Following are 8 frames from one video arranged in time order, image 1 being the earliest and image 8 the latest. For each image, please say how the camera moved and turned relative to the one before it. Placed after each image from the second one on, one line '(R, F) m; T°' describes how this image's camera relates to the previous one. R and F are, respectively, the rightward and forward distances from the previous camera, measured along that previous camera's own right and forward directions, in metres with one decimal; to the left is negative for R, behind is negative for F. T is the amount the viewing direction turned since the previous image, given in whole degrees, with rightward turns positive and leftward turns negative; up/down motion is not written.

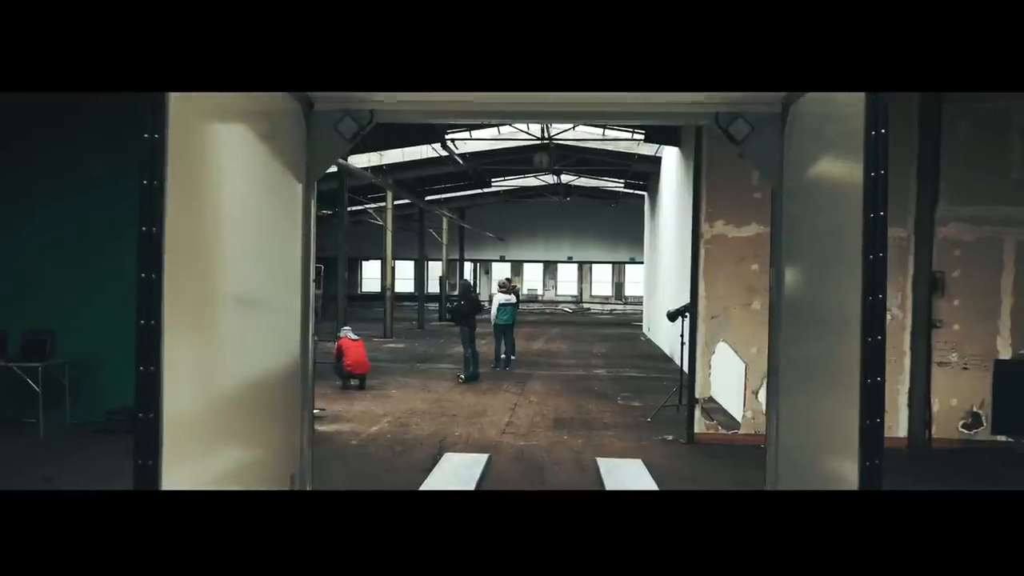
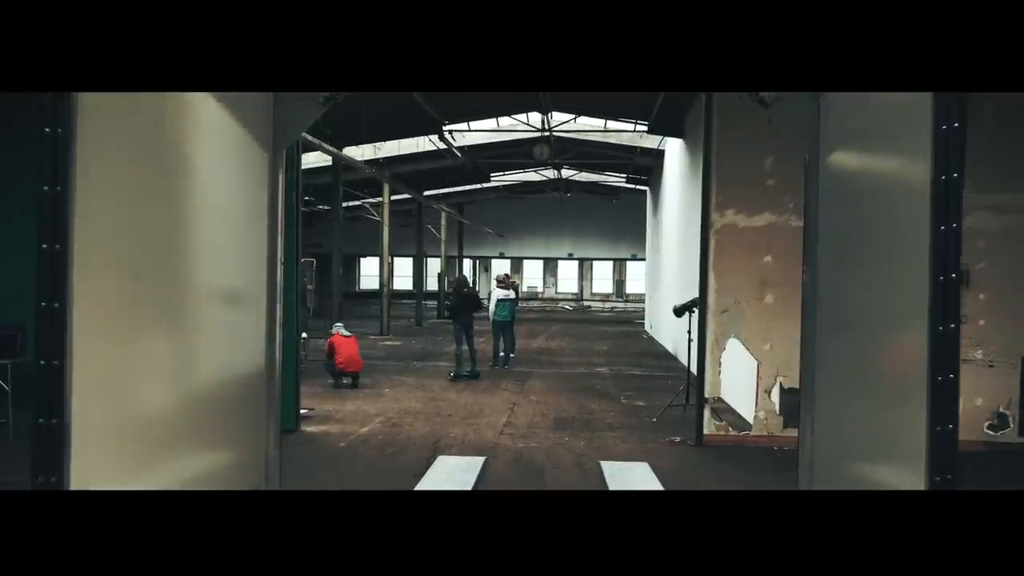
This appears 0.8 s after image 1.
(0.0, +0.4) m; 0°
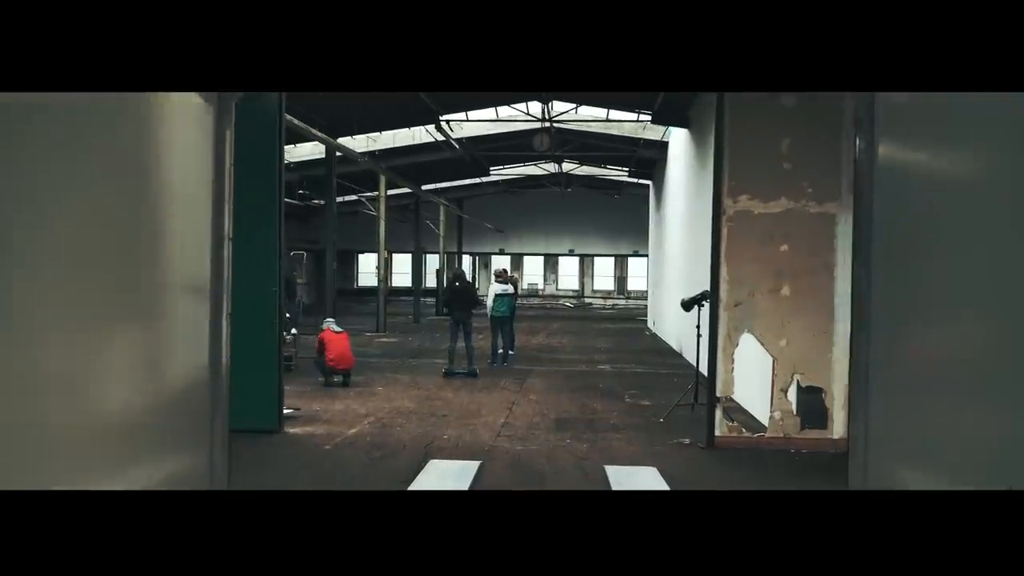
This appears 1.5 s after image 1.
(0.0, +0.5) m; 0°
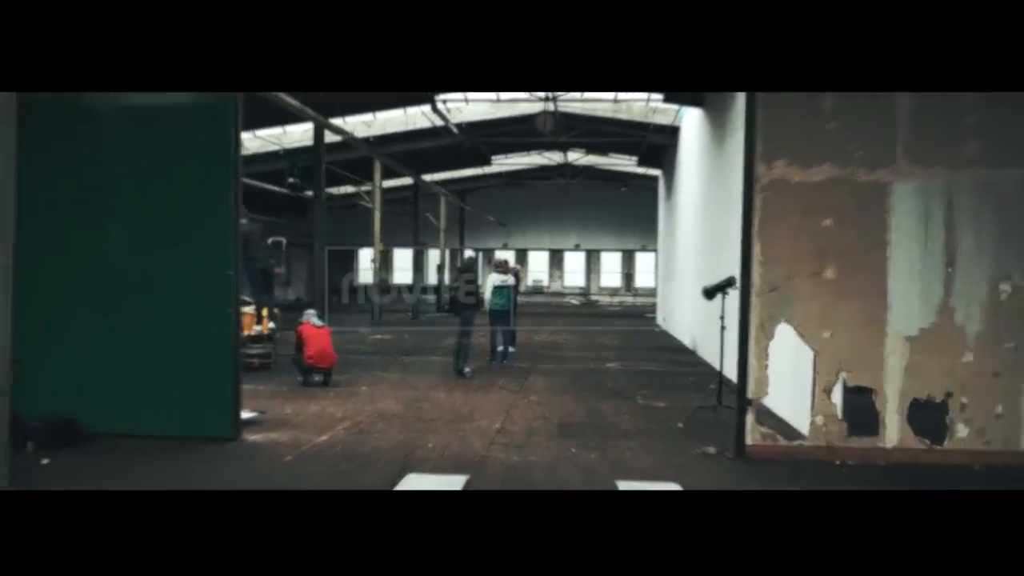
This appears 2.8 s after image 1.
(+0.1, +1.0) m; 0°
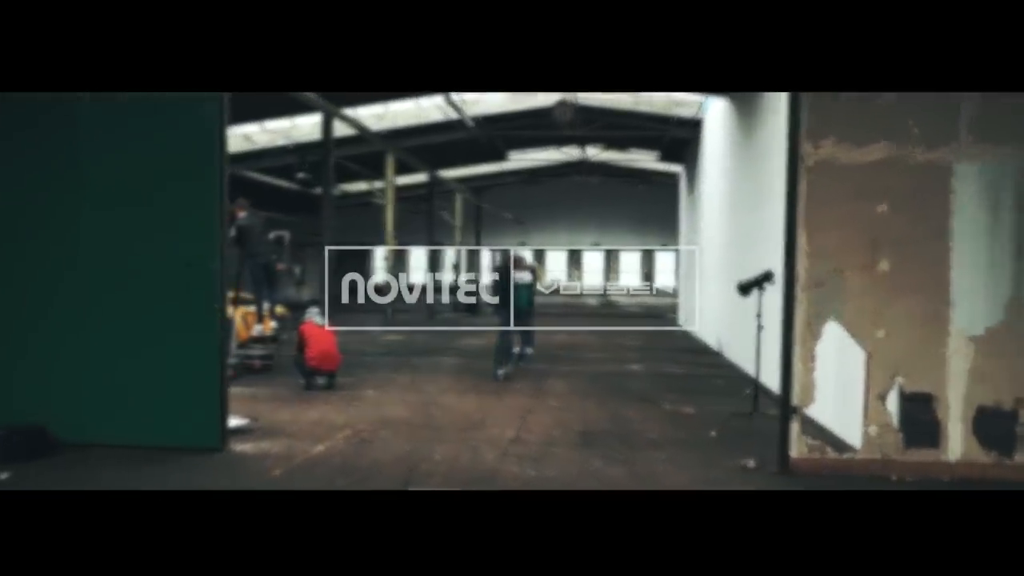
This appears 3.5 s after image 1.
(0.0, +0.6) m; -1°
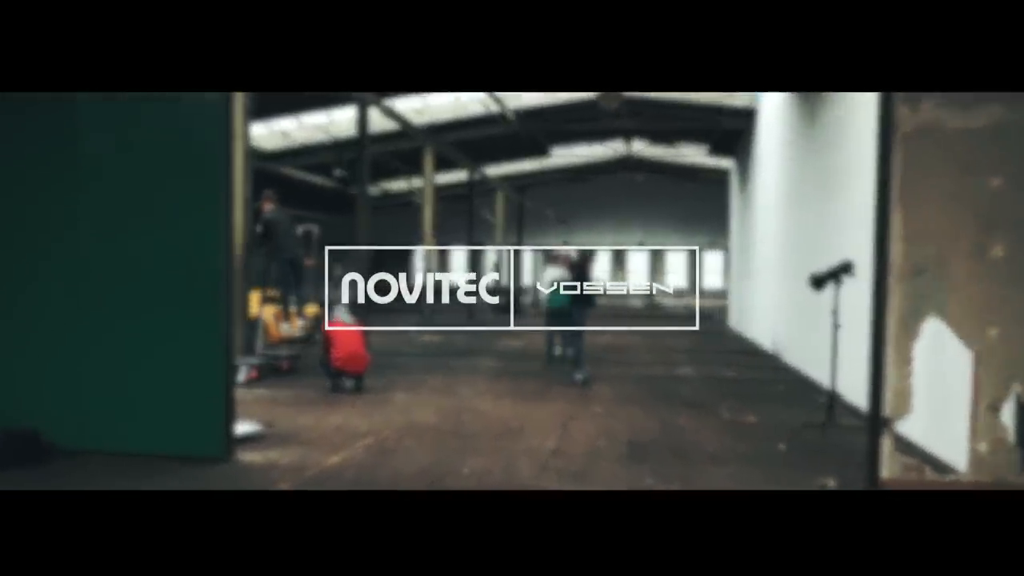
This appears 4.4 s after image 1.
(0.0, +0.7) m; -3°
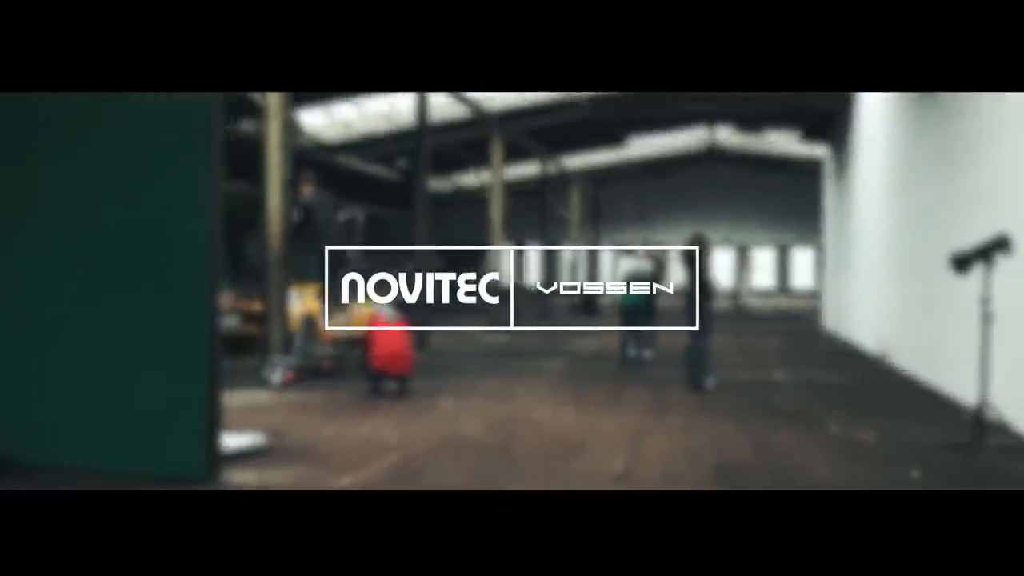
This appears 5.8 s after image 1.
(+0.1, +1.0) m; -5°
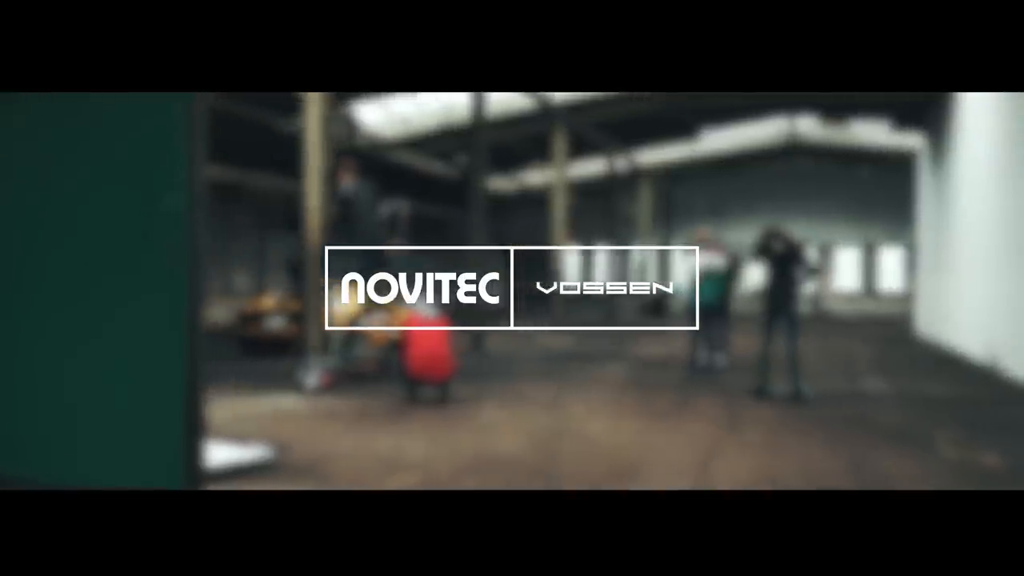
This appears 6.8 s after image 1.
(+0.1, +0.7) m; -5°
